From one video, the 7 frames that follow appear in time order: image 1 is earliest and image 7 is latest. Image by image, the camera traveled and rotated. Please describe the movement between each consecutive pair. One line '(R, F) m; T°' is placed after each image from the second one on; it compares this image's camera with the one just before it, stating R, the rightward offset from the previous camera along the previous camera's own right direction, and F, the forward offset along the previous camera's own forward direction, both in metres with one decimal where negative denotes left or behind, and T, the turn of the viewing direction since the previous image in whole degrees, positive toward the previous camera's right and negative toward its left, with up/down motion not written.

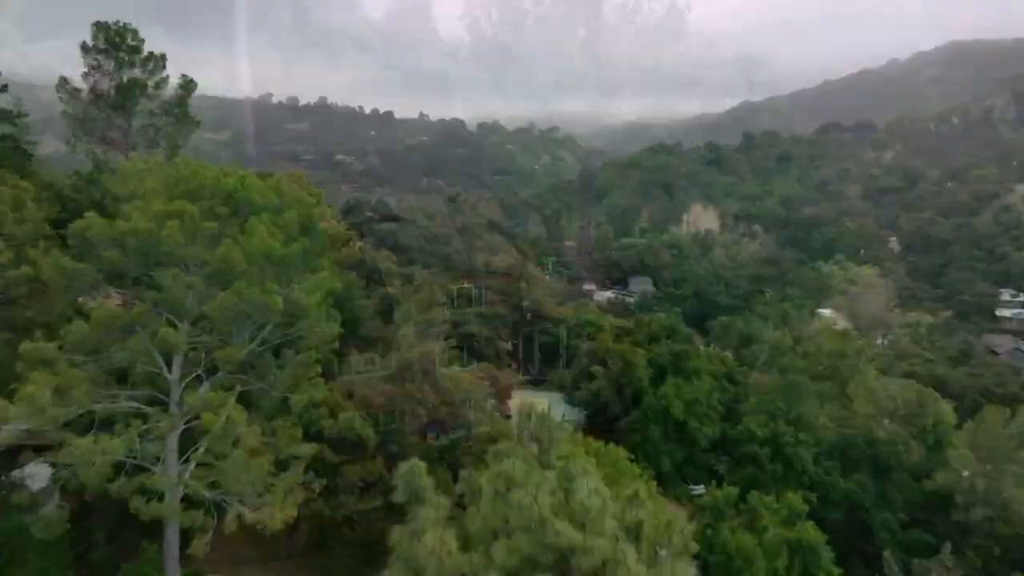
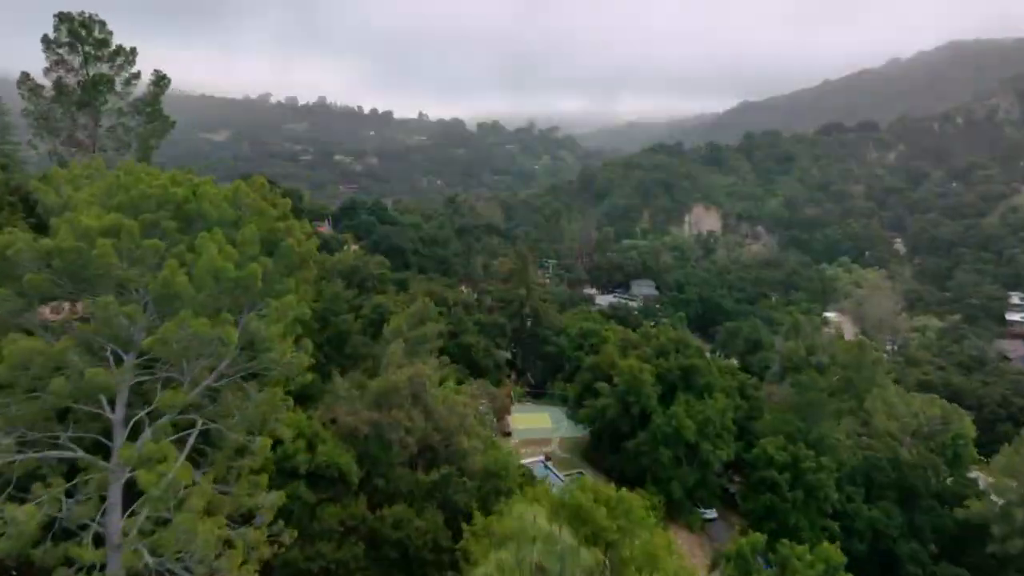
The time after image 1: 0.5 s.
(0.0, +1.1) m; 0°
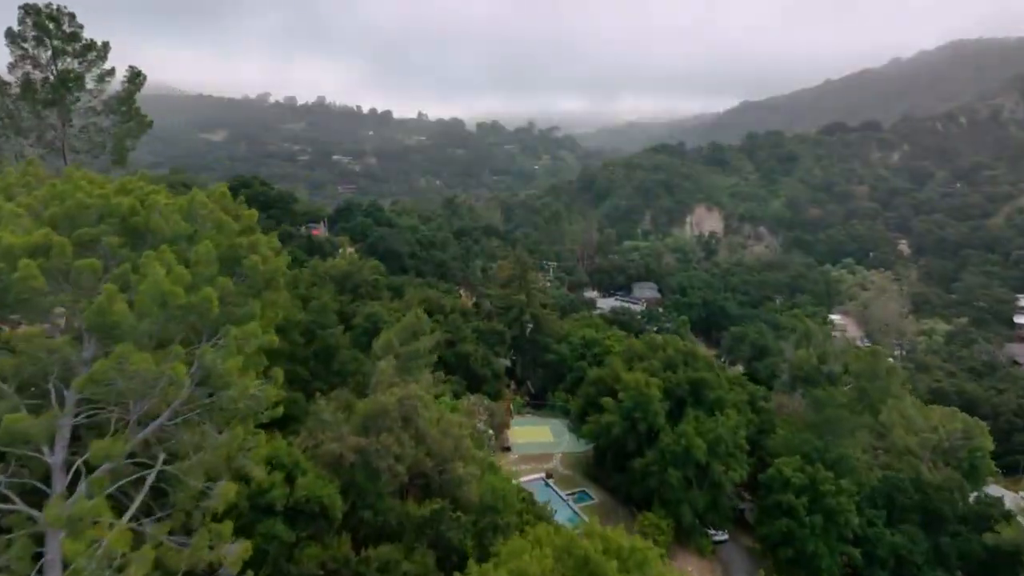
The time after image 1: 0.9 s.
(0.0, +0.9) m; 0°
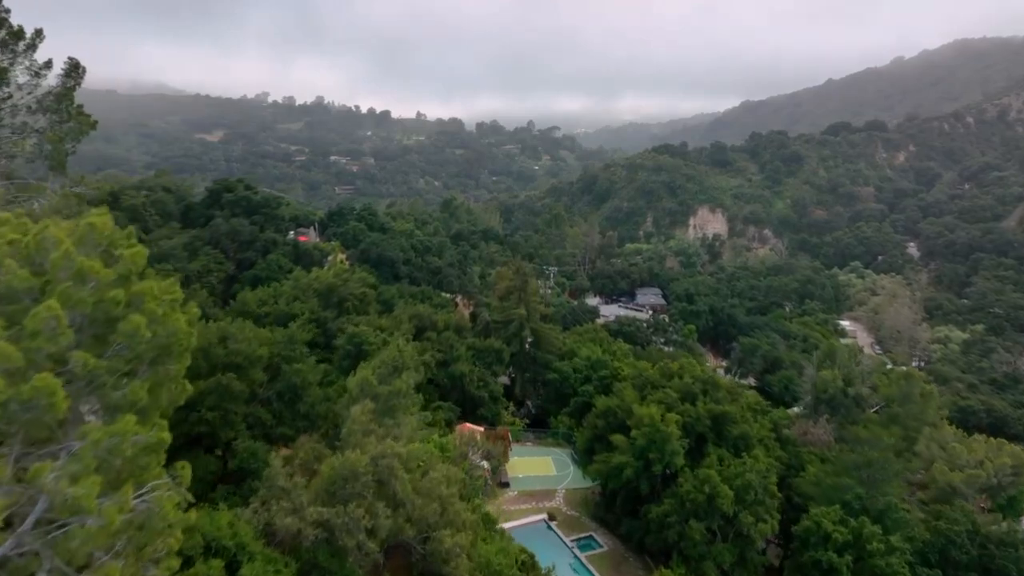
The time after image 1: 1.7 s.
(0.0, +1.8) m; 0°
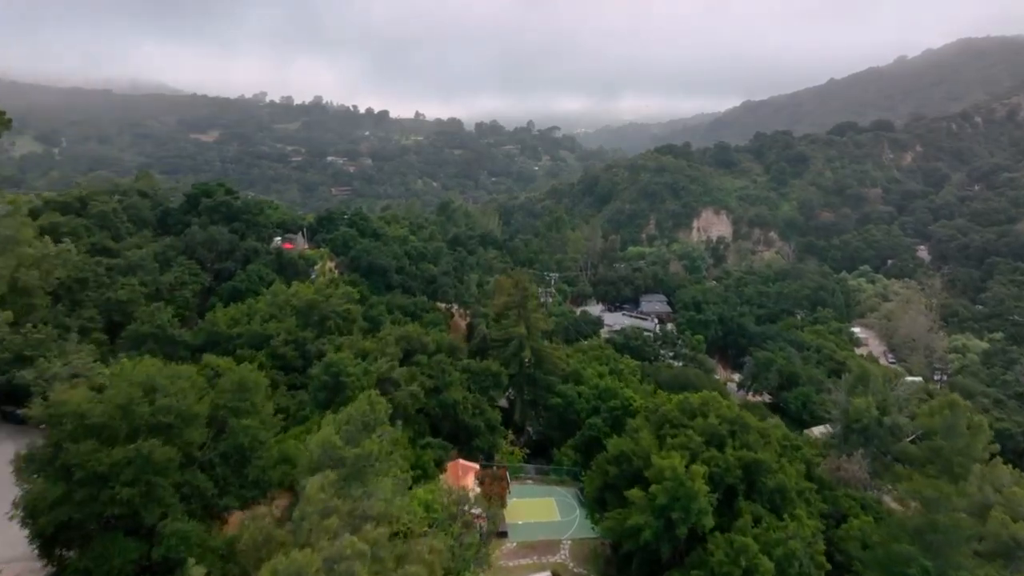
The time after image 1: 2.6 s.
(0.0, +2.0) m; 0°
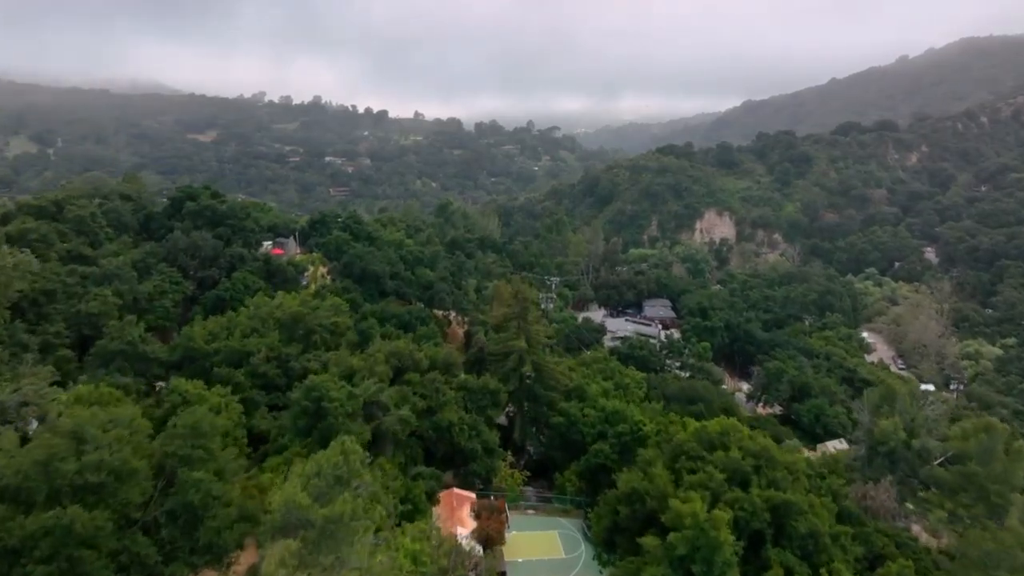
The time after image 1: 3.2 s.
(0.0, +1.3) m; 0°
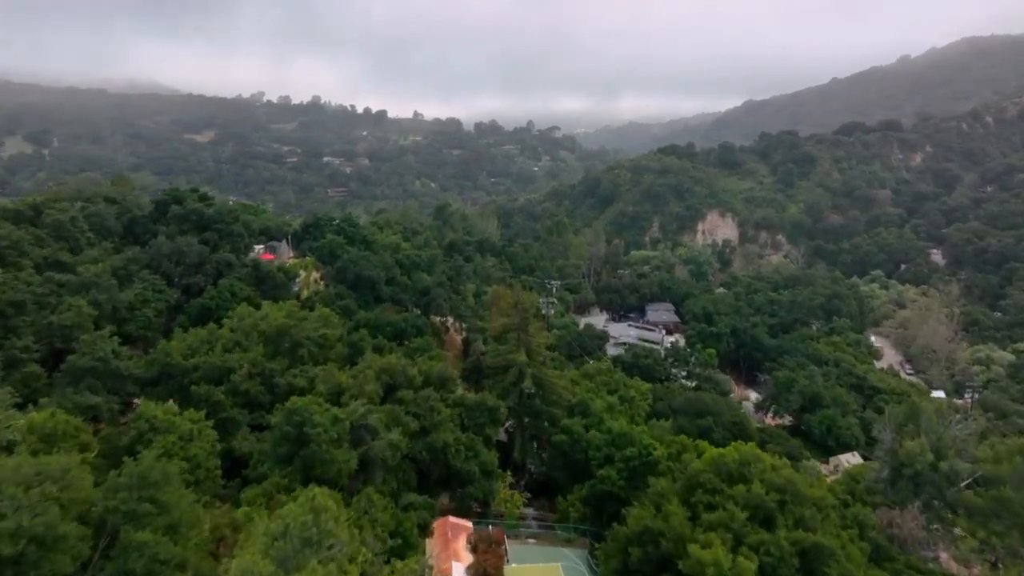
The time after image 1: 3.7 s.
(0.0, +1.1) m; 0°
